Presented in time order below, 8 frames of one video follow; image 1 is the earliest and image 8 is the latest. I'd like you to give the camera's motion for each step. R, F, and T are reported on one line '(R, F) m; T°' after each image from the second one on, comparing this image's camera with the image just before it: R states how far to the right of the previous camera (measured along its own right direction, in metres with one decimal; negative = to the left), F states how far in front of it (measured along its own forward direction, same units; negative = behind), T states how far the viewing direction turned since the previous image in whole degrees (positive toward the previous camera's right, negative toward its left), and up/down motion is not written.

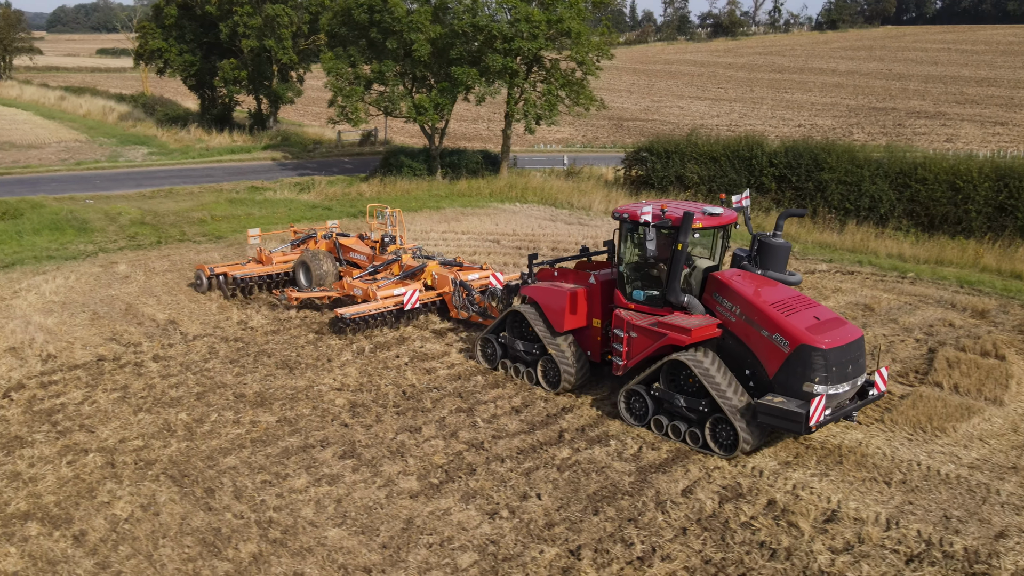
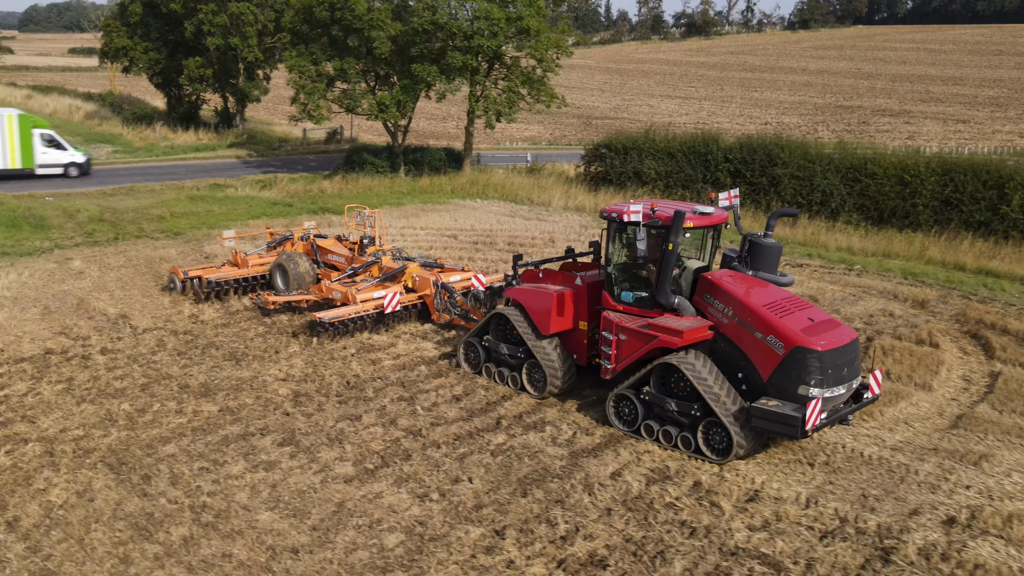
(+0.3, -0.2) m; +1°
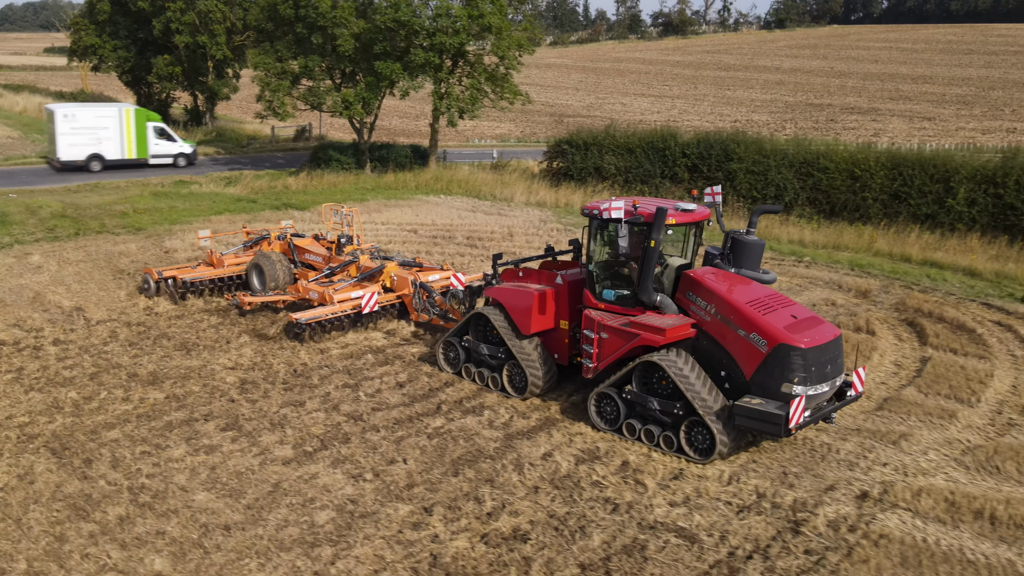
(+0.4, -0.2) m; +1°
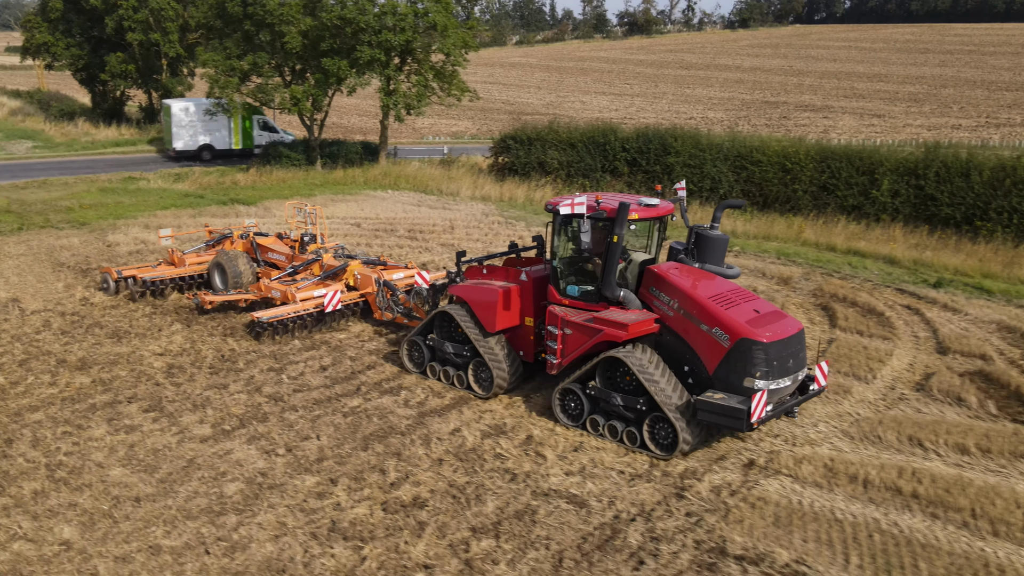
(+0.5, -0.4) m; +2°
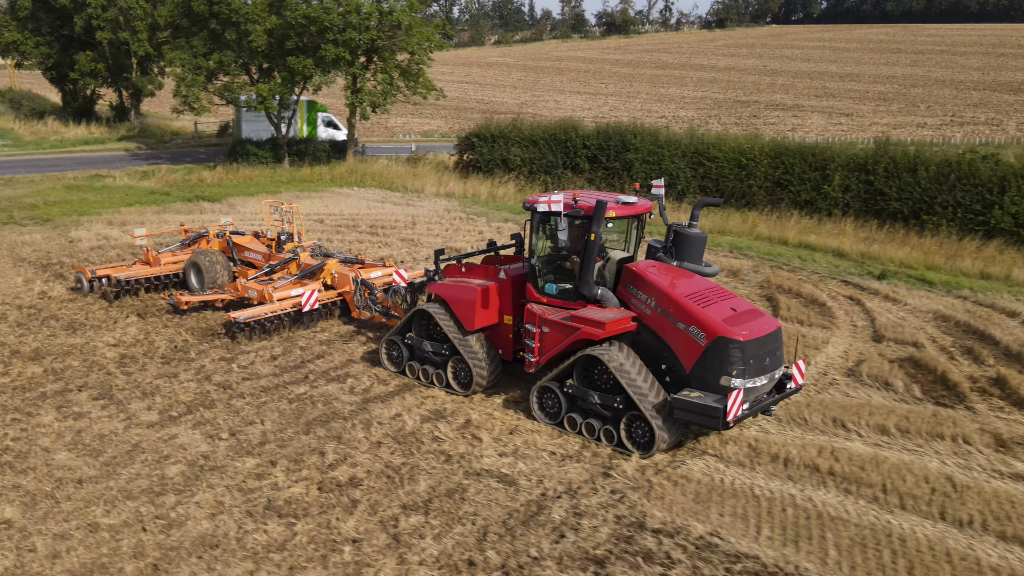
(+0.4, -0.3) m; +1°
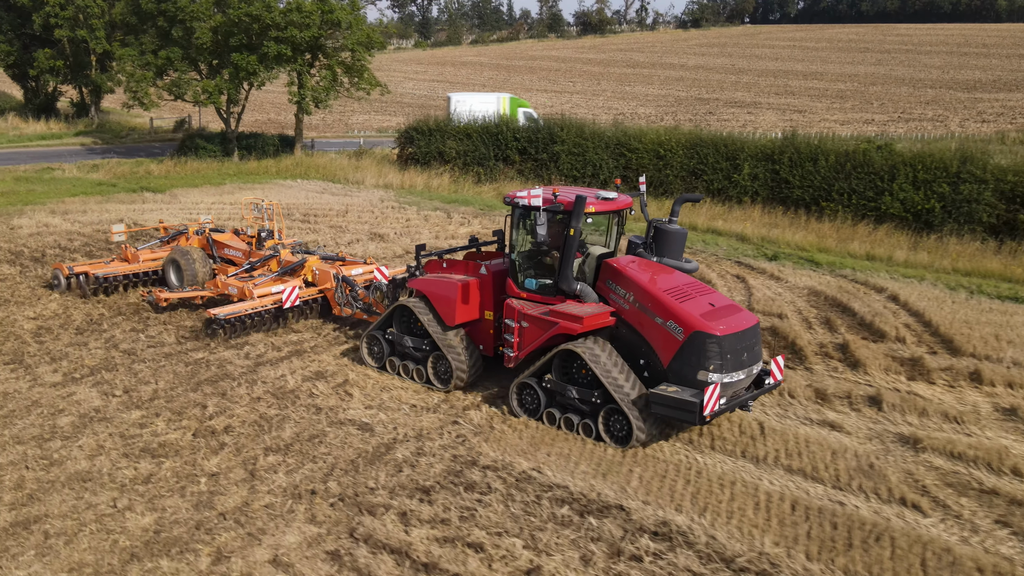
(+1.0, -0.8) m; +1°
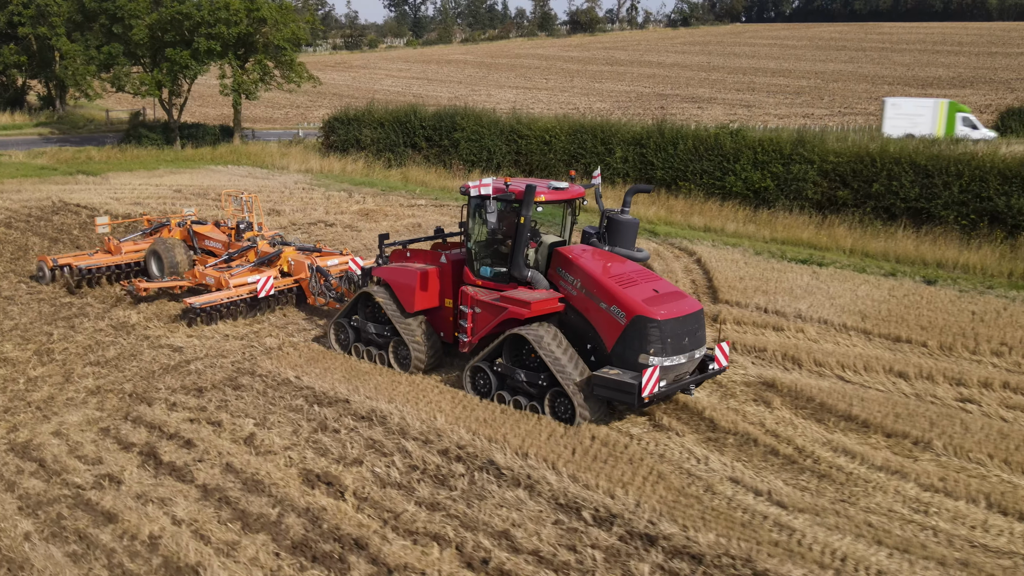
(+2.1, -1.7) m; 0°
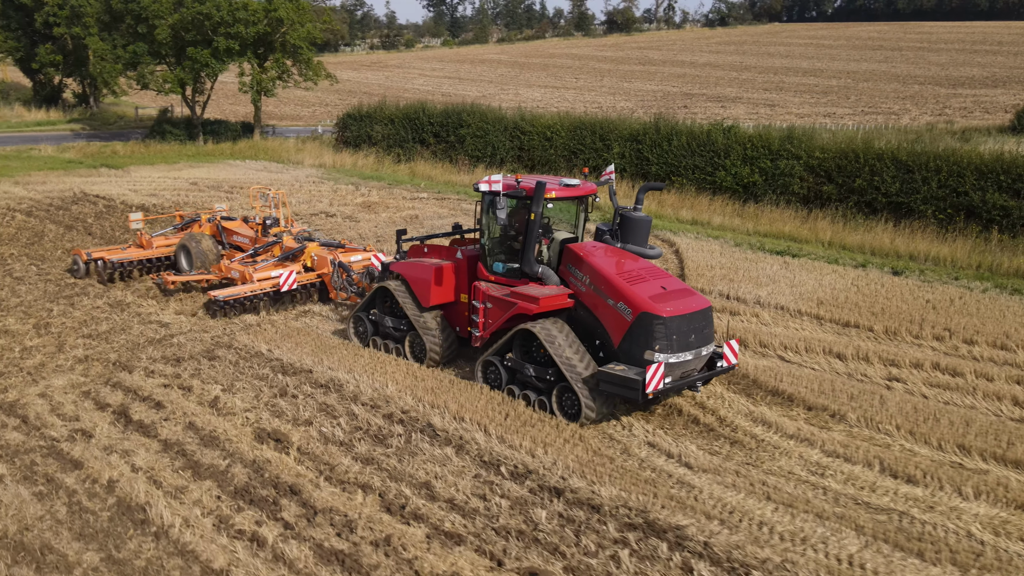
(+0.8, -0.6) m; -2°
